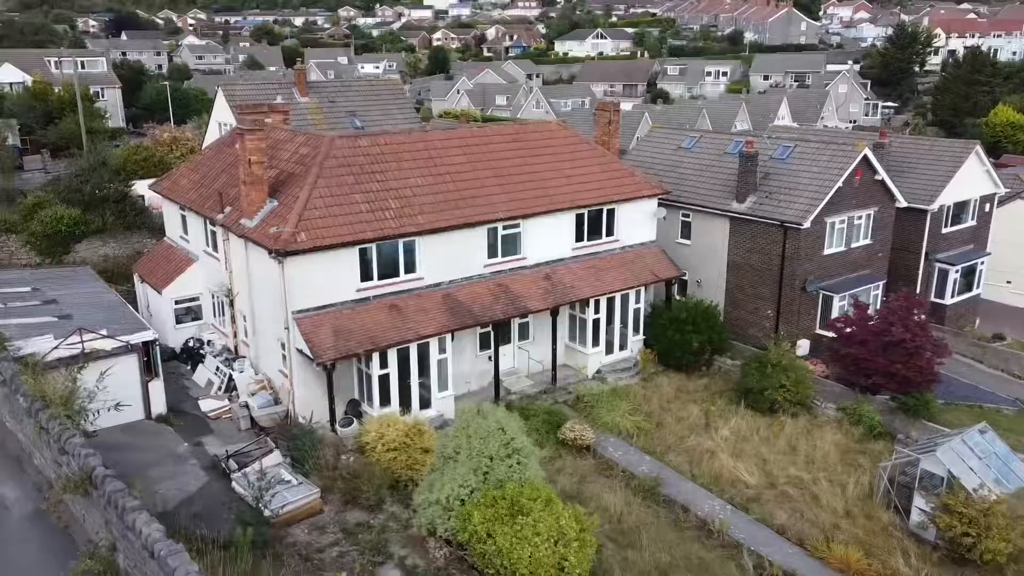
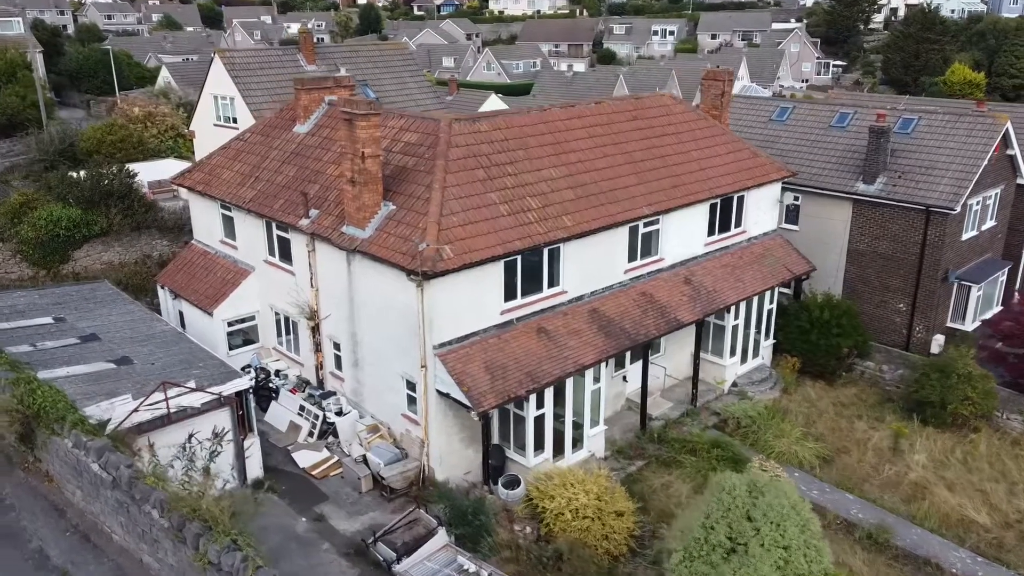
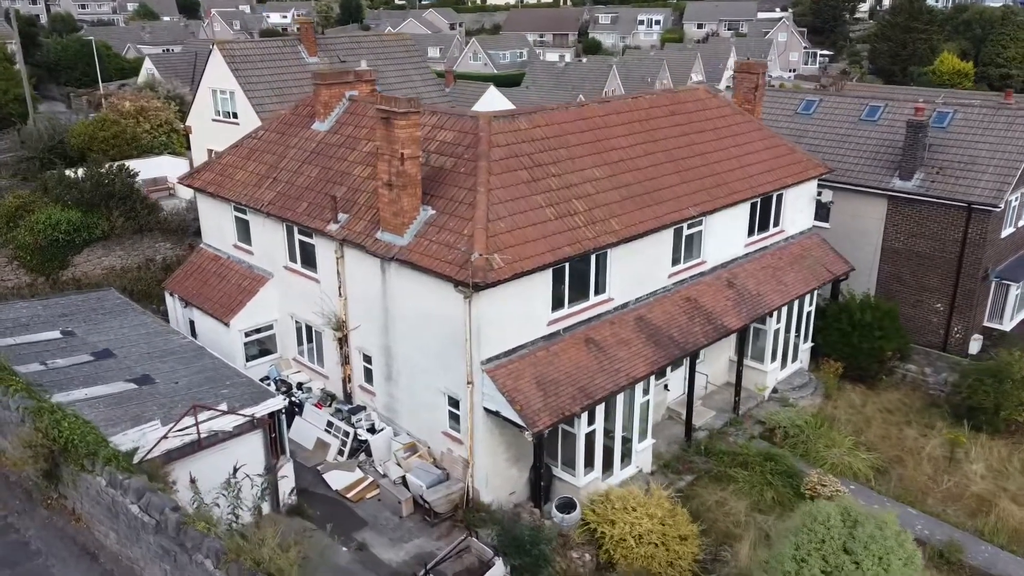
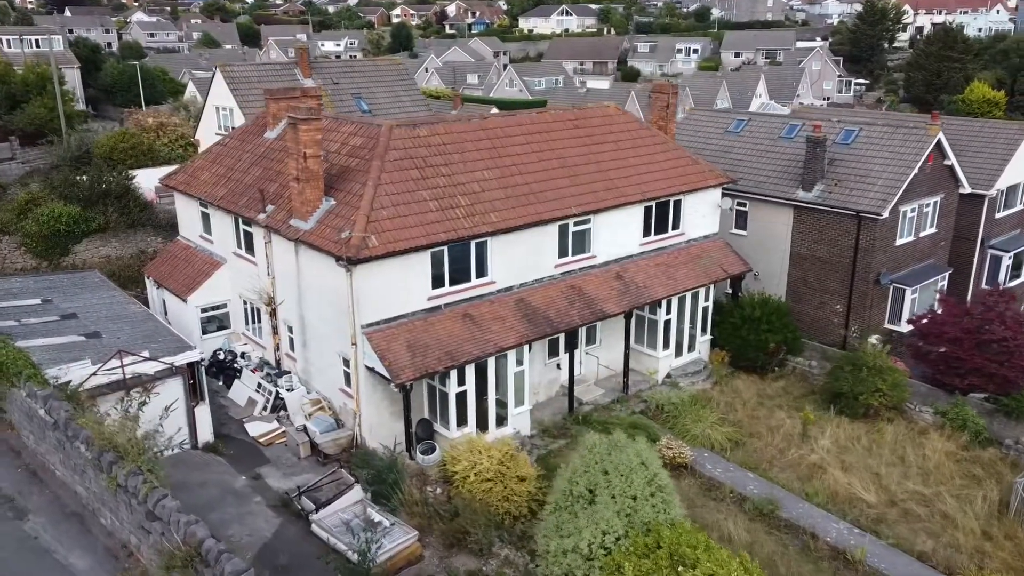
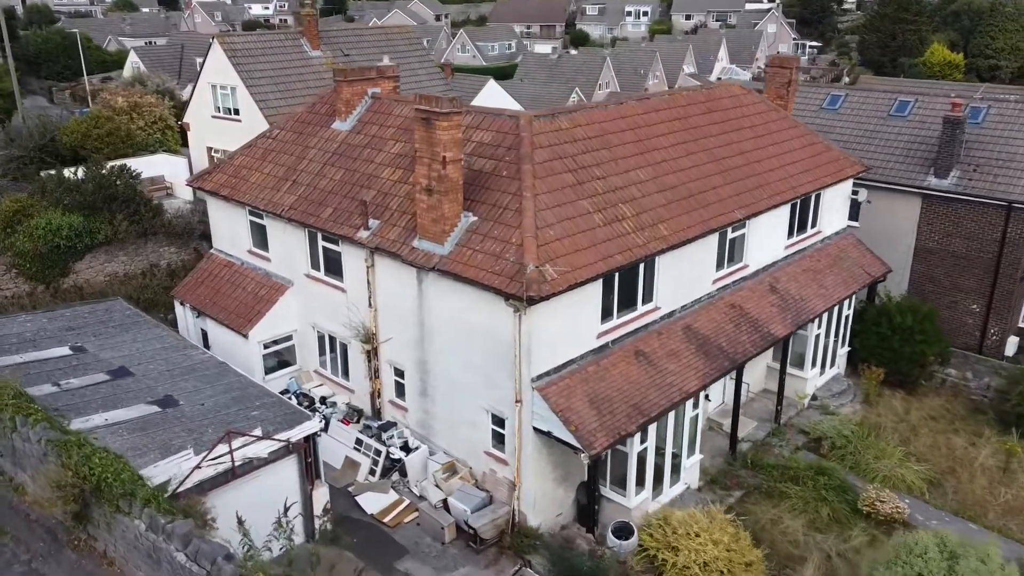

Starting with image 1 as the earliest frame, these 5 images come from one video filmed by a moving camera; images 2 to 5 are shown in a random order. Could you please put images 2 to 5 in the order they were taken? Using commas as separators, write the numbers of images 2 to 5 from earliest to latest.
4, 2, 3, 5
